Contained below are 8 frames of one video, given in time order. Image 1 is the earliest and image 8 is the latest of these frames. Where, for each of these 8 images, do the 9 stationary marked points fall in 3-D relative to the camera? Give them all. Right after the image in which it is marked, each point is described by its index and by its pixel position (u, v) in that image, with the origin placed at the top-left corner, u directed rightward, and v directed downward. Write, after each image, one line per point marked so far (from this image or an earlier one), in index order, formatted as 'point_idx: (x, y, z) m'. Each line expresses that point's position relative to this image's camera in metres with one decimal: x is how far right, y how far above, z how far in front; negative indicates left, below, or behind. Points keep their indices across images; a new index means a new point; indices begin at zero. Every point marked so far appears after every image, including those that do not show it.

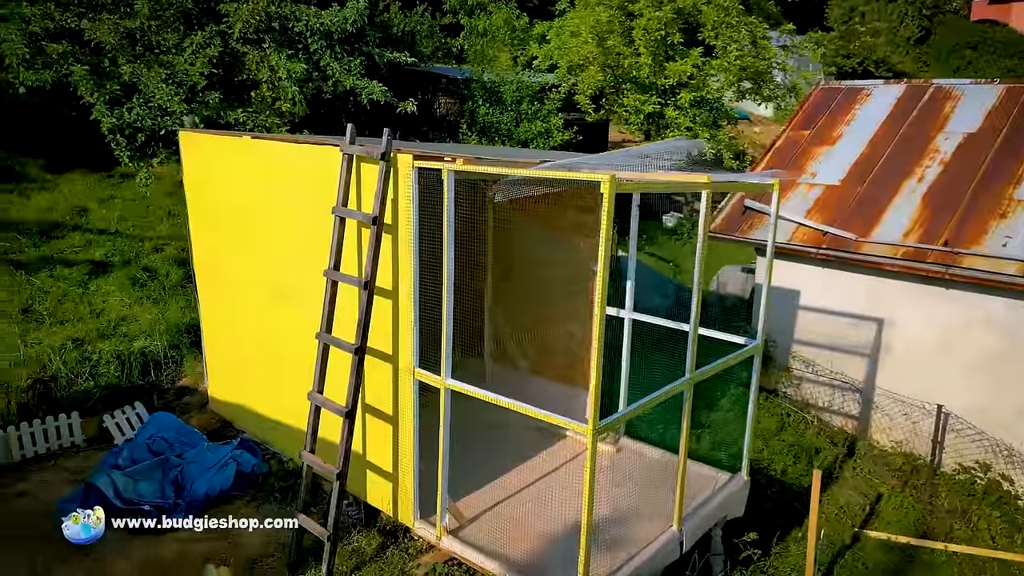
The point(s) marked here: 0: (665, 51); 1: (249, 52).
0: (+2.1, +3.3, +10.4) m
1: (-2.9, +2.6, +8.3) m
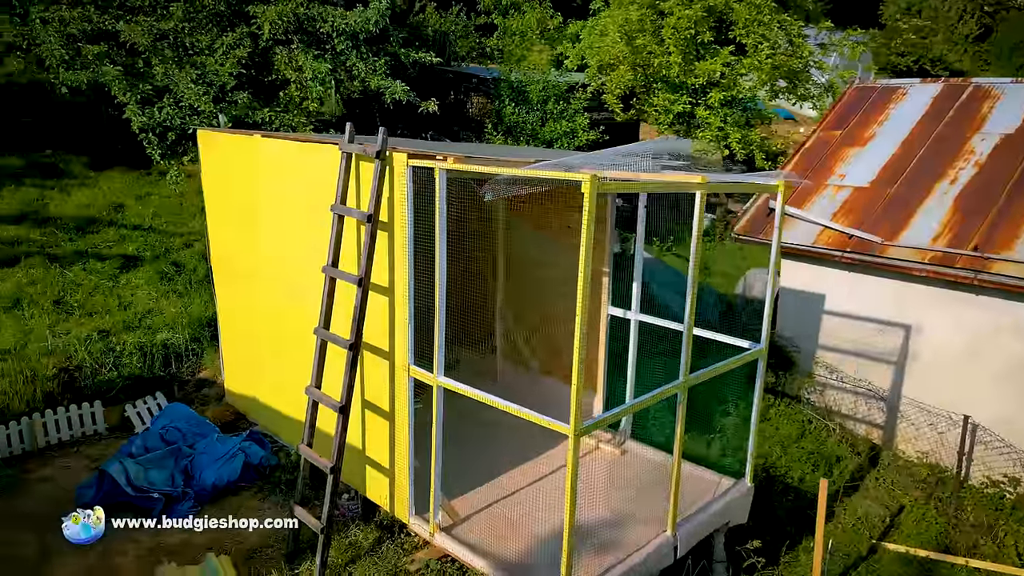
0: (+2.5, +3.3, +10.2) m
1: (-2.6, +2.6, +8.5) m
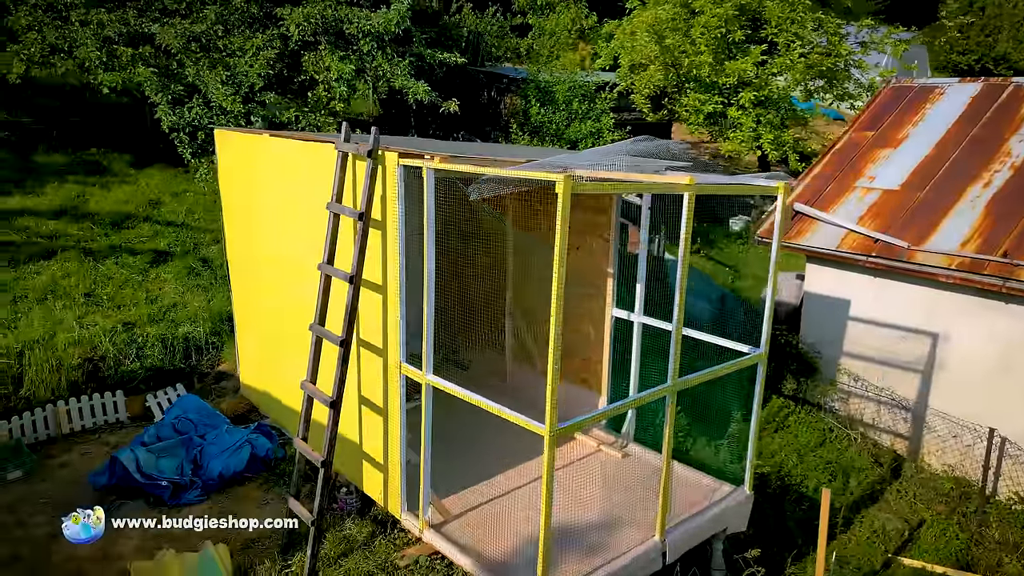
0: (+2.9, +3.2, +10.1) m
1: (-2.4, +2.7, +8.6) m
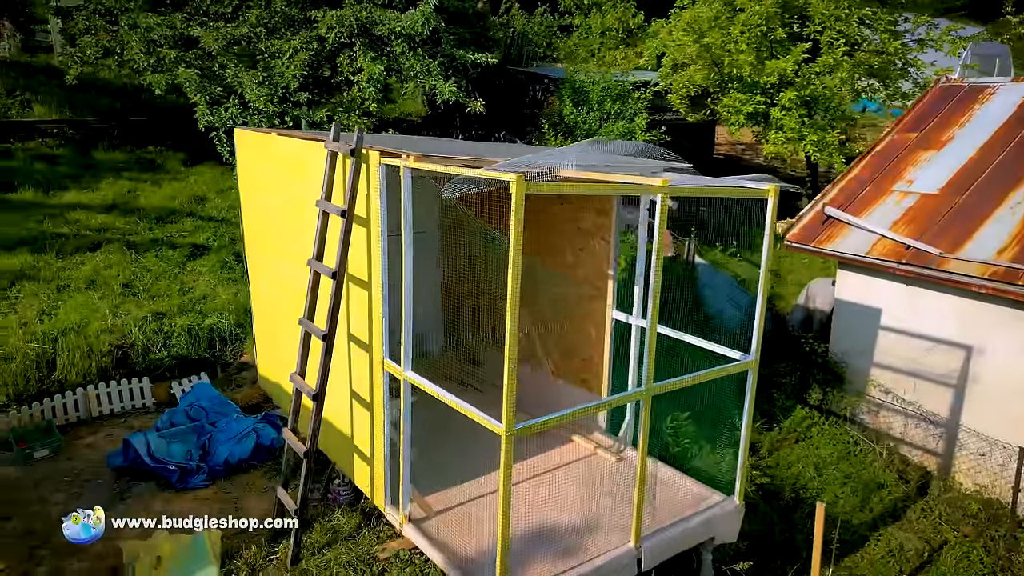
0: (+3.3, +3.1, +9.8) m
1: (-2.0, +2.7, +8.8) m
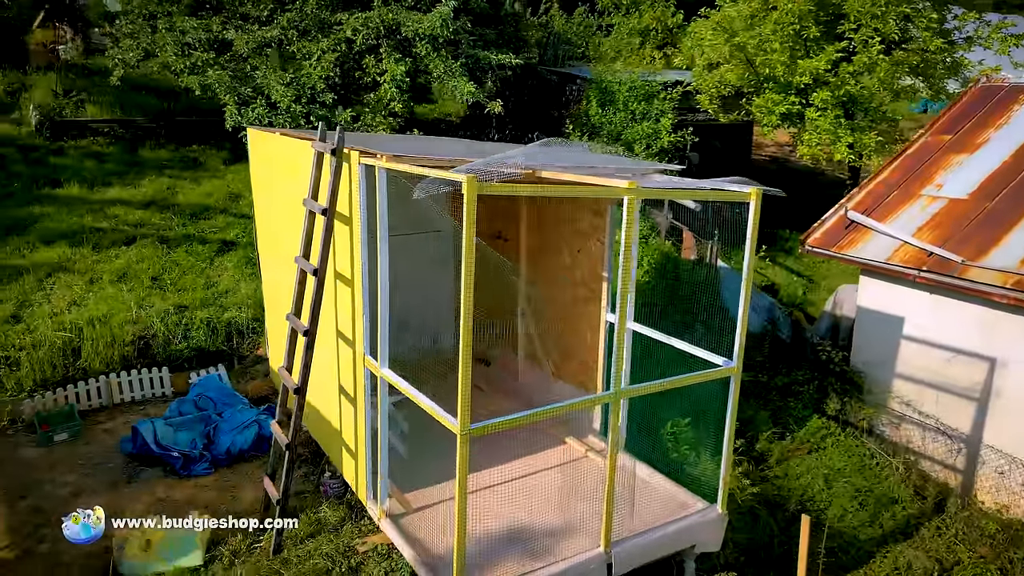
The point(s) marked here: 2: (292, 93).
0: (+3.7, +3.1, +9.5) m
1: (-1.7, +2.8, +9.0) m
2: (-2.5, +2.2, +8.5) m
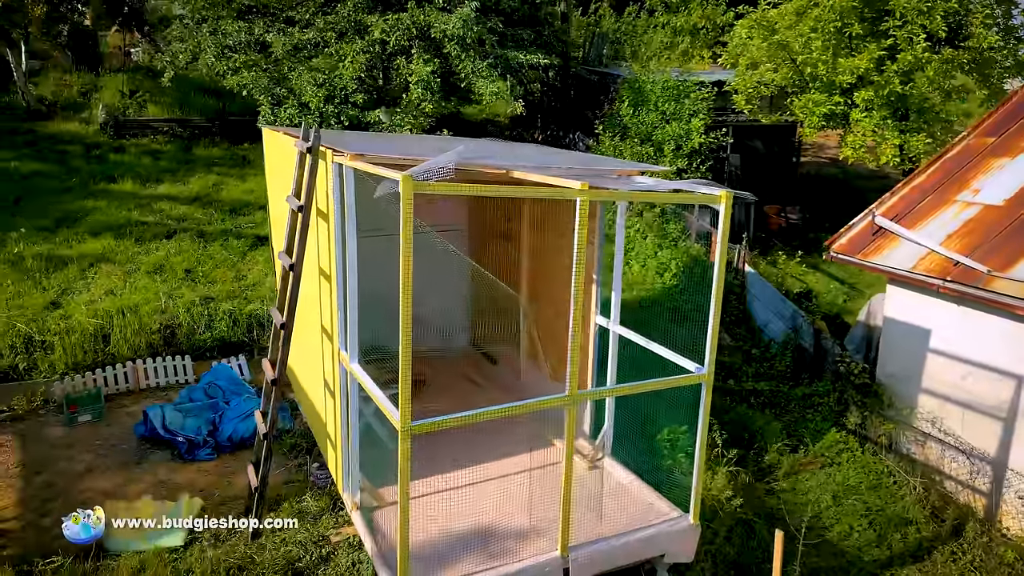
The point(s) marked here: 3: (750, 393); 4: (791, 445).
0: (+4.1, +3.0, +9.1) m
1: (-1.4, +2.8, +9.1) m
2: (-2.2, +2.3, +8.8) m
3: (+2.3, -1.0, +7.4) m
4: (+2.5, -1.4, +6.7) m
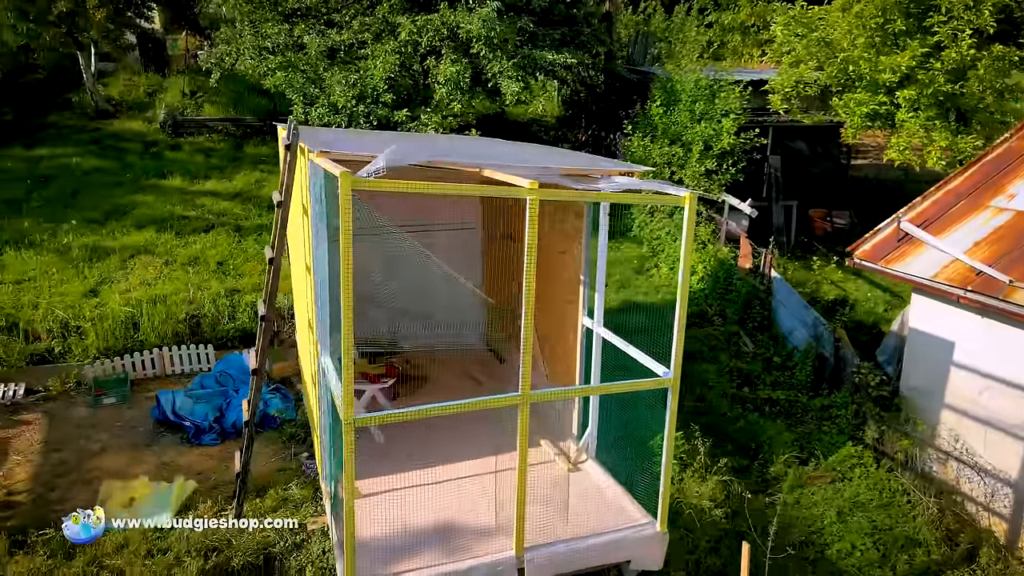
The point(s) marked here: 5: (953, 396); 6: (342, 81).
0: (+4.4, +2.9, +8.7) m
1: (-1.0, +2.8, +9.3) m
2: (-1.9, +2.3, +9.0) m
3: (+2.4, -1.1, +7.2) m
4: (+2.5, -1.5, +6.5) m
5: (+3.7, -0.9, +6.2) m
6: (-2.0, +2.5, +9.0) m
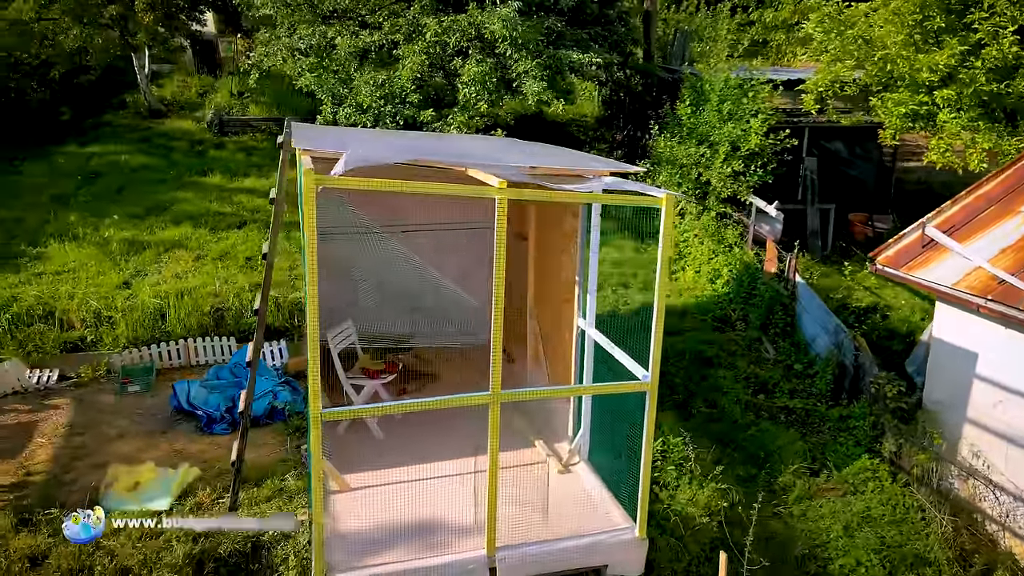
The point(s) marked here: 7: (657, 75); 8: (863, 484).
0: (+4.7, +2.8, +8.4) m
1: (-0.7, +2.9, +9.3) m
2: (-1.6, +2.4, +9.1) m
3: (+2.5, -1.1, +7.0) m
4: (+2.5, -1.5, +6.3) m
5: (+3.7, -1.0, +5.9) m
6: (-1.7, +2.5, +9.2) m
7: (+2.3, +3.4, +11.8) m
8: (+2.8, -1.6, +6.1) m
